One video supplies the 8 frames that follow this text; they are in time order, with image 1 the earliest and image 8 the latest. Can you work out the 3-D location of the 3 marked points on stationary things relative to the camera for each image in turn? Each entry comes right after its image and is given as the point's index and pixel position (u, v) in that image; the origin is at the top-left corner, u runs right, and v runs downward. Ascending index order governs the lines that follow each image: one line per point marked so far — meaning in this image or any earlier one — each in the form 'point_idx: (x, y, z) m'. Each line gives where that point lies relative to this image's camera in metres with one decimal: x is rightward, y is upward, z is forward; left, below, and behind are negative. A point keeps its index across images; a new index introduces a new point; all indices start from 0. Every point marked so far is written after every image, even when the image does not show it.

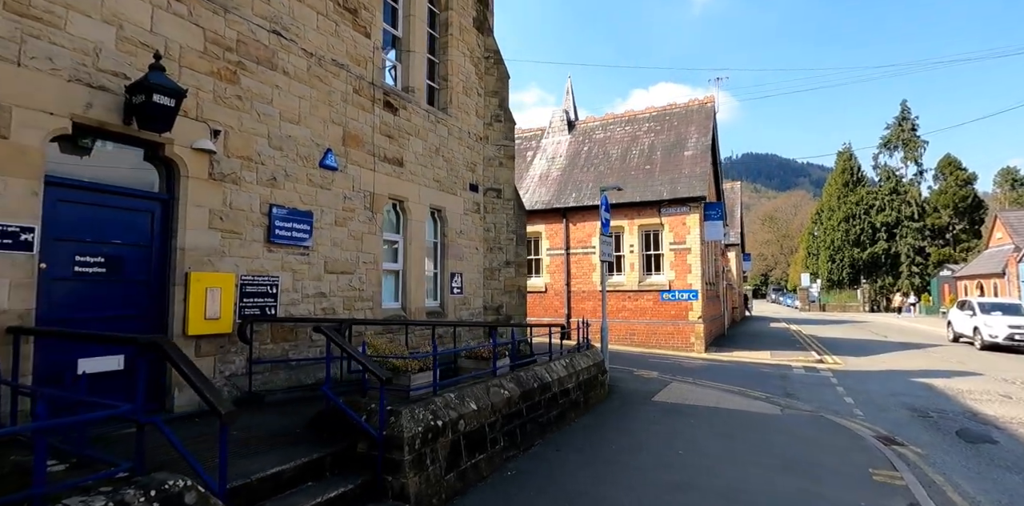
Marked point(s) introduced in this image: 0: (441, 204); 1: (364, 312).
0: (-1.2, +0.9, +9.4) m
1: (-2.1, -0.9, +7.7) m
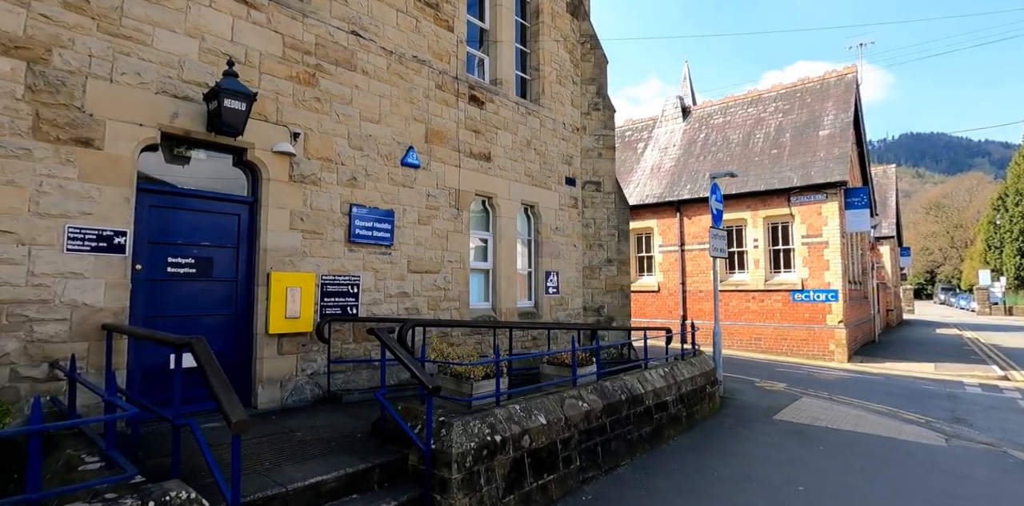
0: (+0.4, +0.9, +9.0) m
1: (-0.9, -0.9, +7.5) m
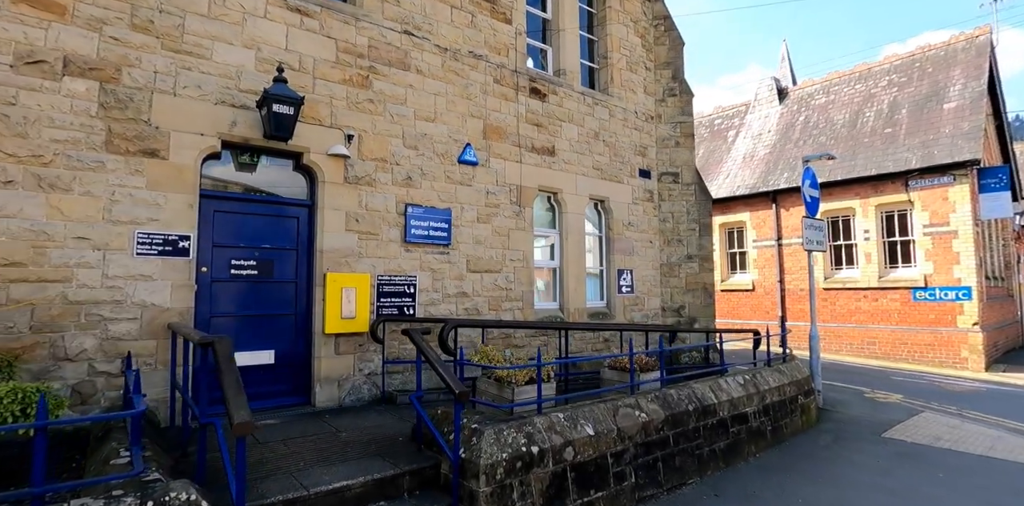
0: (+1.5, +0.9, +8.5) m
1: (0.0, -0.8, +7.3) m
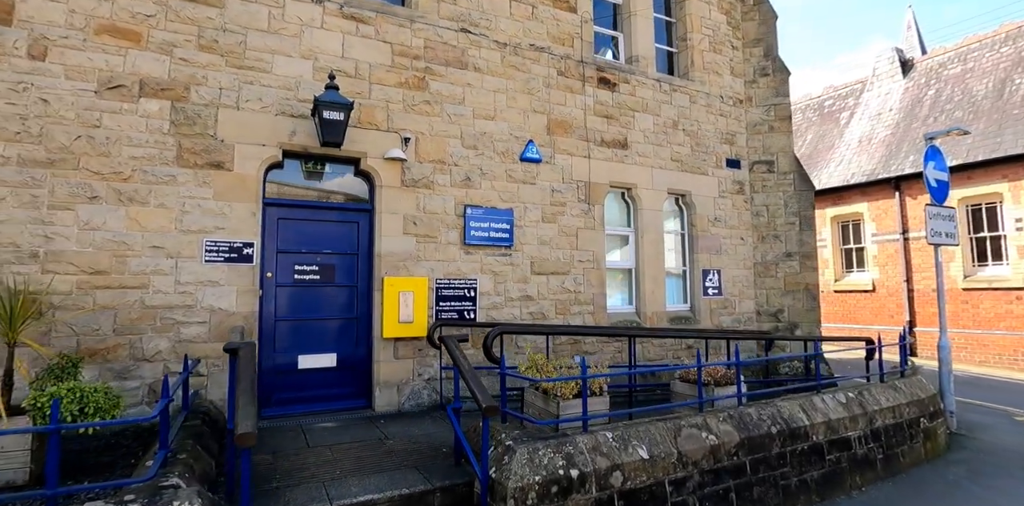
0: (+2.5, +1.0, +7.8) m
1: (+0.9, -0.8, +6.9) m
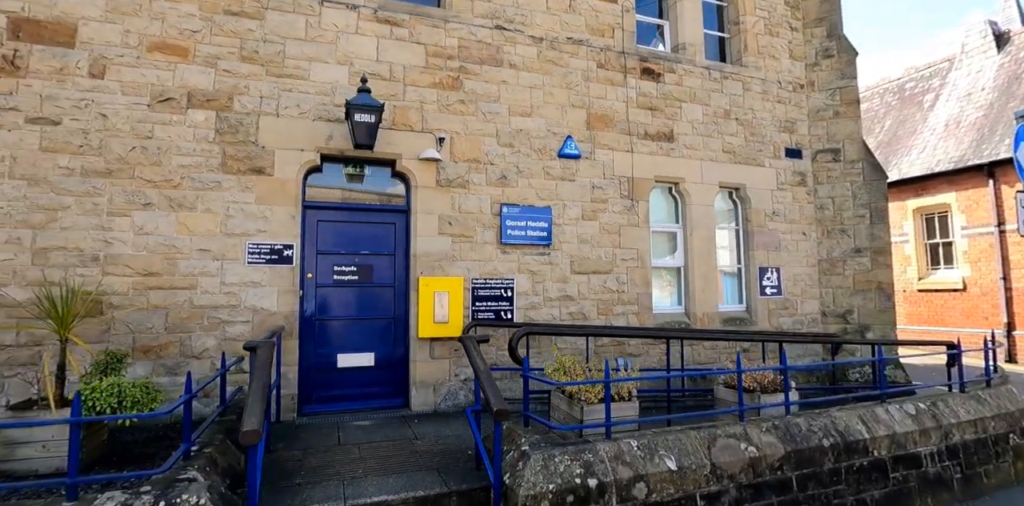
0: (+3.1, +1.0, +7.4) m
1: (+1.4, -0.8, +6.7) m
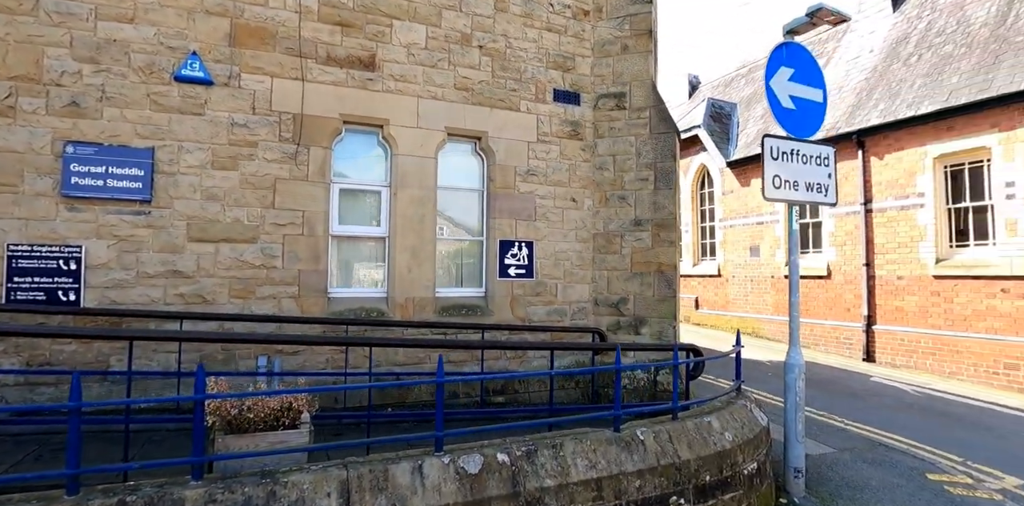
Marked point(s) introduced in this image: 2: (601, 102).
0: (-0.4, +1.3, +5.6) m
1: (-2.1, -0.5, +5.0) m
2: (+1.0, +1.7, +6.0) m
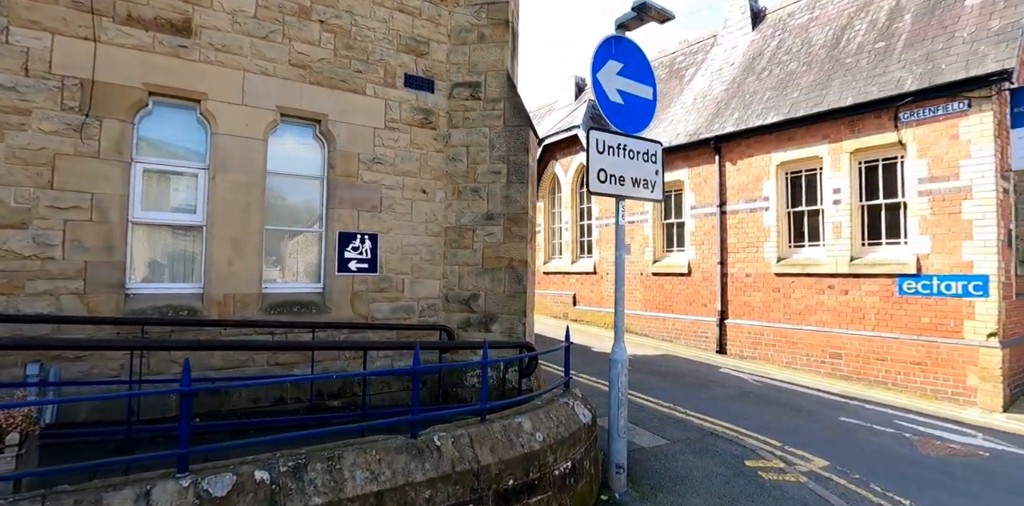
0: (-1.9, +1.4, +5.2) m
1: (-3.6, -0.4, +4.3) m
2: (-0.6, +1.8, +5.8) m
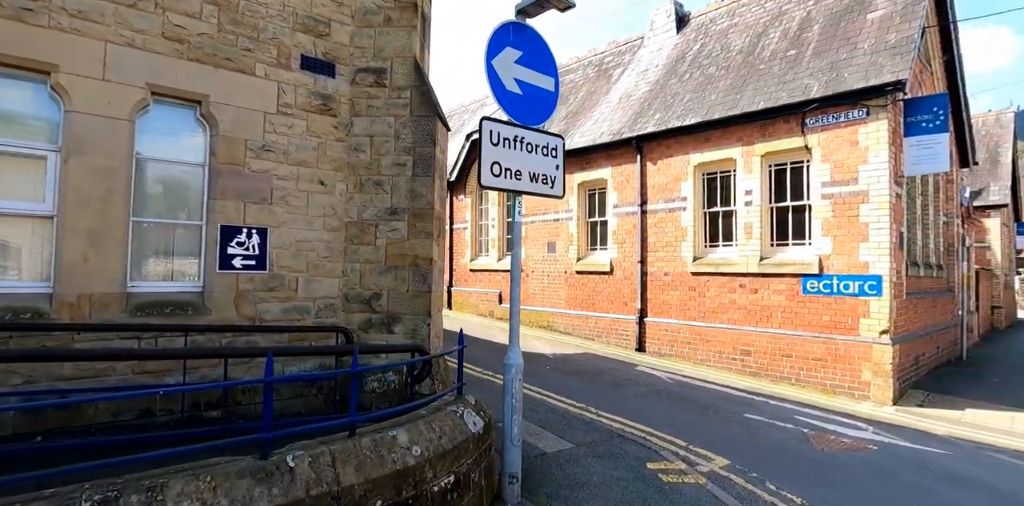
0: (-2.8, +1.4, +4.7) m
1: (-4.3, -0.3, +3.6) m
2: (-1.5, +1.8, +5.4) m
